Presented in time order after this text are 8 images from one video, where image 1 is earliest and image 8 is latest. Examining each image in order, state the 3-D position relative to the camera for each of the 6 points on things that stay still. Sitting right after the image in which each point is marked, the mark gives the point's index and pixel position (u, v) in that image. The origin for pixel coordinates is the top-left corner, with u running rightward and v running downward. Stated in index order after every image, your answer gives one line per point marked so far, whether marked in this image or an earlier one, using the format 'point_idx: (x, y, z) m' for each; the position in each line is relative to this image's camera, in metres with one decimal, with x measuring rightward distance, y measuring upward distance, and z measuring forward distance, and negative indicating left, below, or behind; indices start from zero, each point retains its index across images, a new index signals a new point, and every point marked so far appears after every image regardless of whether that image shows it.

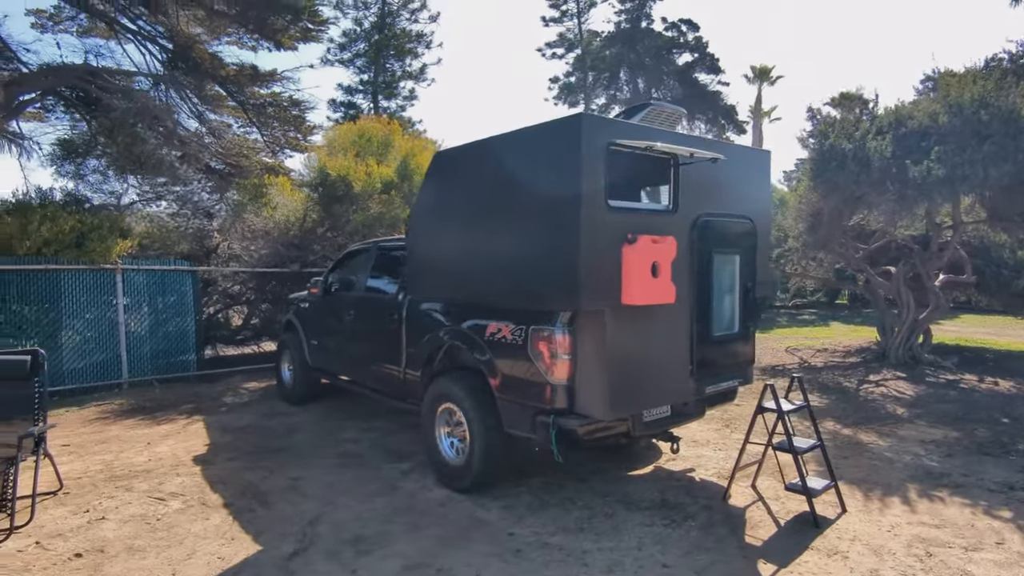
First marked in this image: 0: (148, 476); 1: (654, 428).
0: (-3.2, -1.7, +5.4) m
1: (+1.0, -1.0, +4.4) m
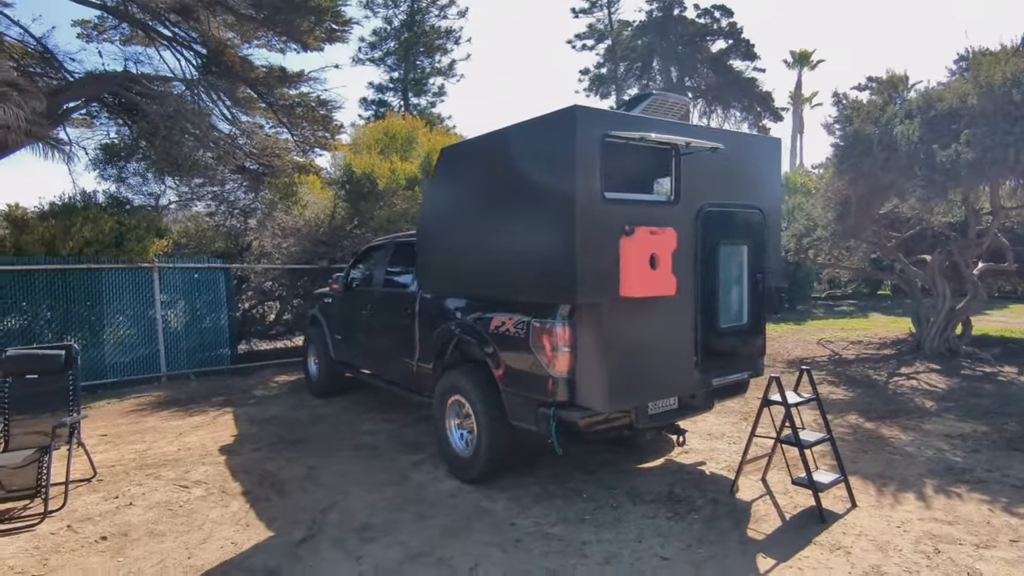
0: (-3.1, -1.6, +5.7) m
1: (+1.1, -0.9, +4.4) m
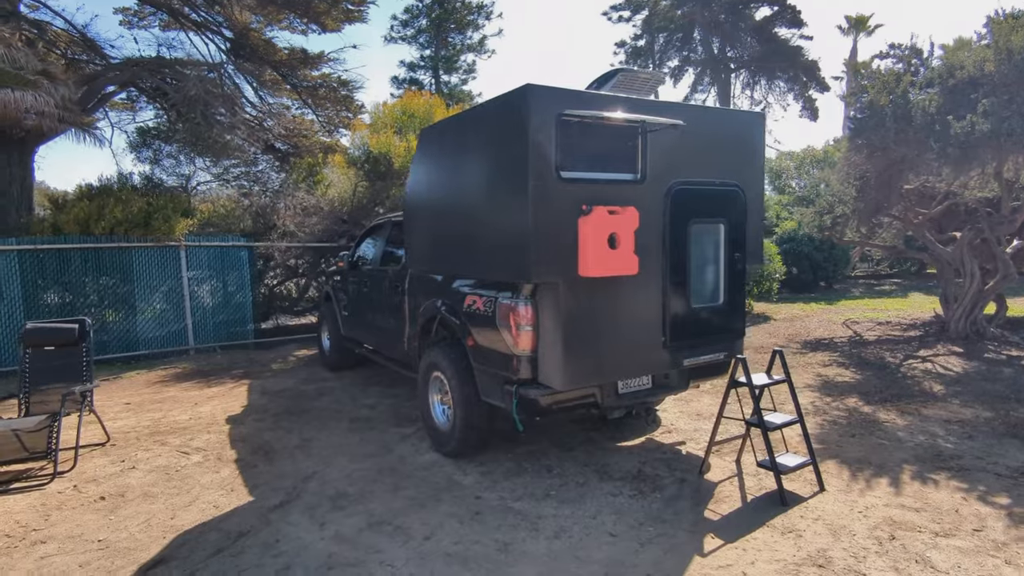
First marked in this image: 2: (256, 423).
0: (-3.2, -1.4, +6.0) m
1: (+0.8, -0.8, +4.4) m
2: (-2.6, -1.4, +6.3) m
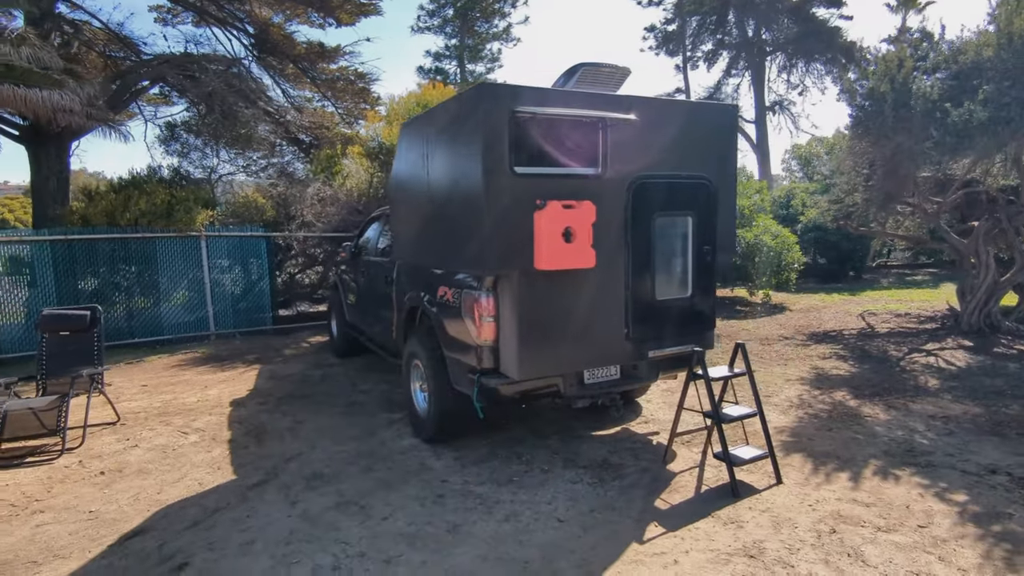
0: (-3.3, -1.3, +6.4) m
1: (+0.6, -0.7, +4.5) m
2: (-2.7, -1.3, +6.6) m
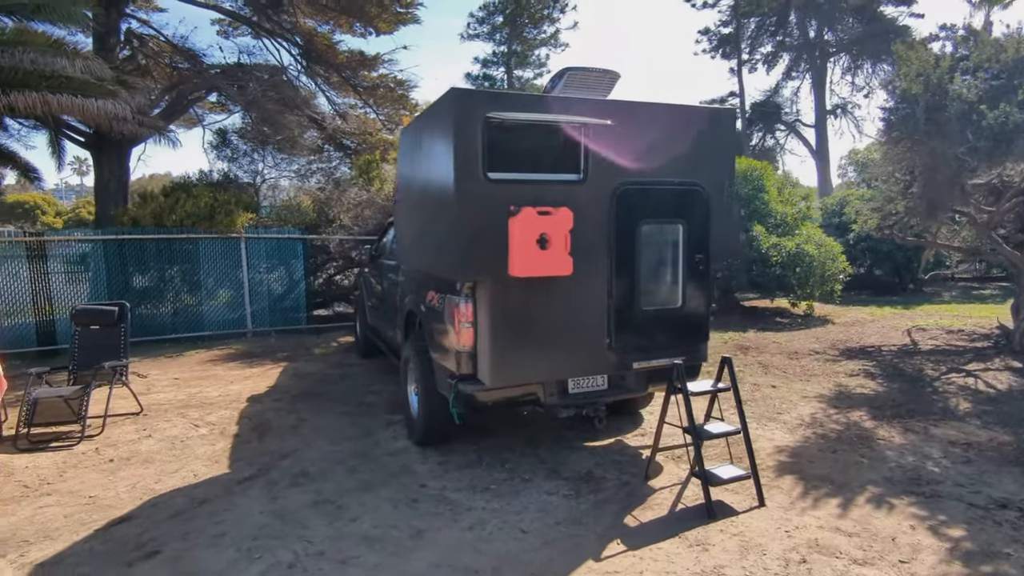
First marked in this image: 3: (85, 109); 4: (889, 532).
0: (-3.3, -1.3, +6.7) m
1: (+0.4, -0.8, +4.4) m
2: (-2.7, -1.3, +6.8) m
3: (-6.3, +2.6, +9.1) m
4: (+2.2, -1.4, +3.5) m
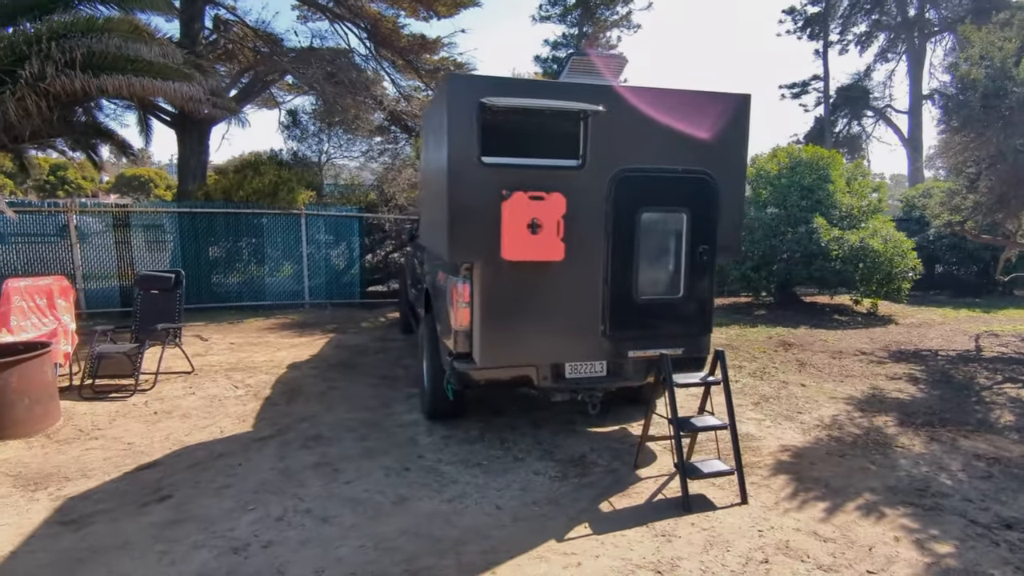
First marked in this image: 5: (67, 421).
0: (-3.0, -1.0, +7.2) m
1: (+0.4, -0.7, +4.4) m
2: (-2.4, -1.0, +7.3) m
3: (-5.5, +3.1, +9.8) m
4: (+2.0, -1.4, +3.4) m
5: (-4.0, -1.2, +5.6) m
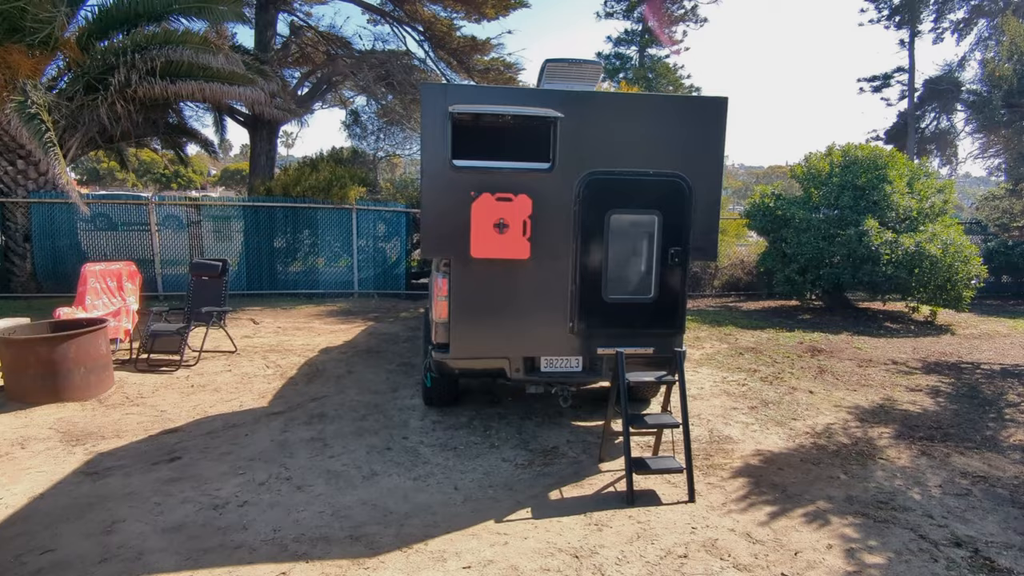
0: (-2.9, -0.8, +7.8) m
1: (+0.2, -0.7, +4.6) m
2: (-2.2, -0.8, +7.8) m
3: (-4.9, +3.4, +10.7) m
4: (+1.6, -1.4, +3.4) m
5: (-4.0, -1.0, +6.3) m
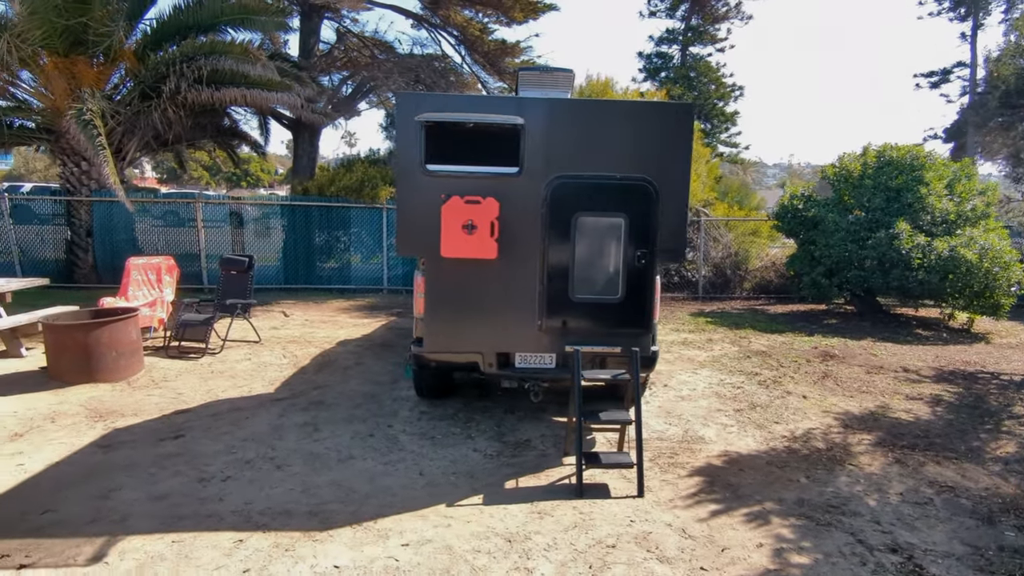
0: (-2.8, -0.8, +8.3) m
1: (-0.1, -0.7, +4.8) m
2: (-2.1, -0.8, +8.2) m
3: (-4.4, +3.5, +11.3) m
4: (+1.2, -1.4, +3.5) m
5: (-4.1, -0.9, +6.9) m
